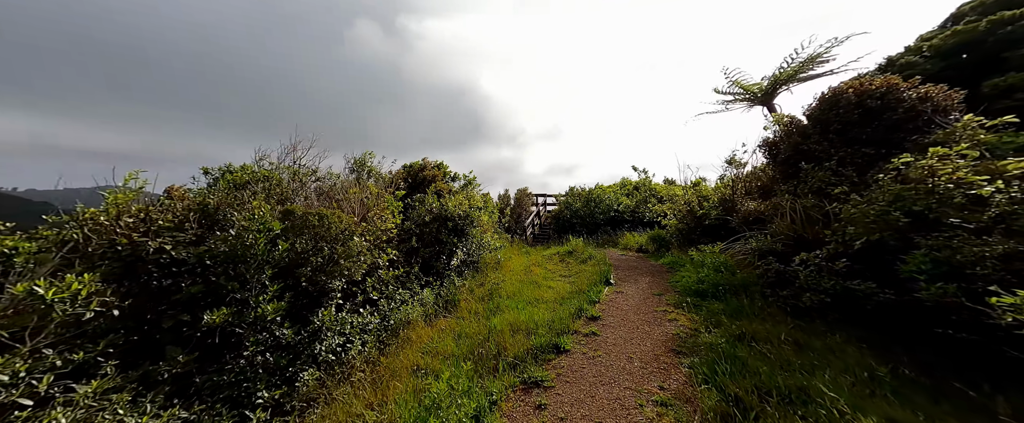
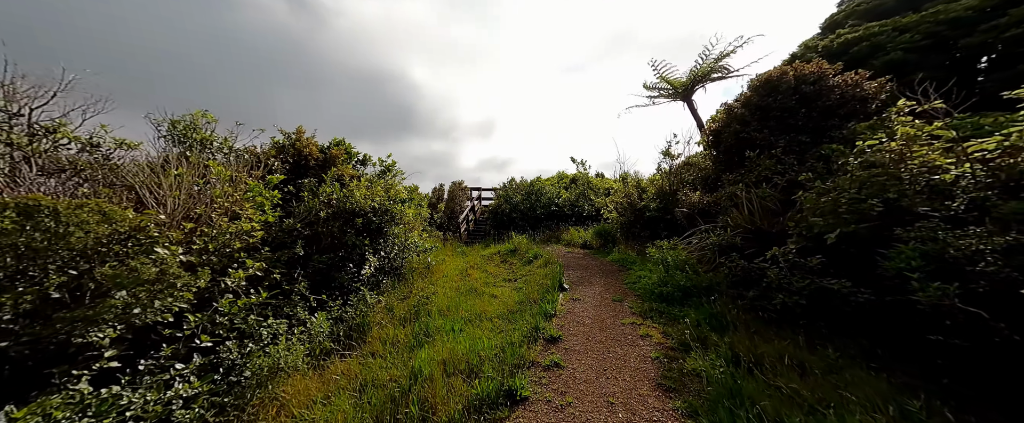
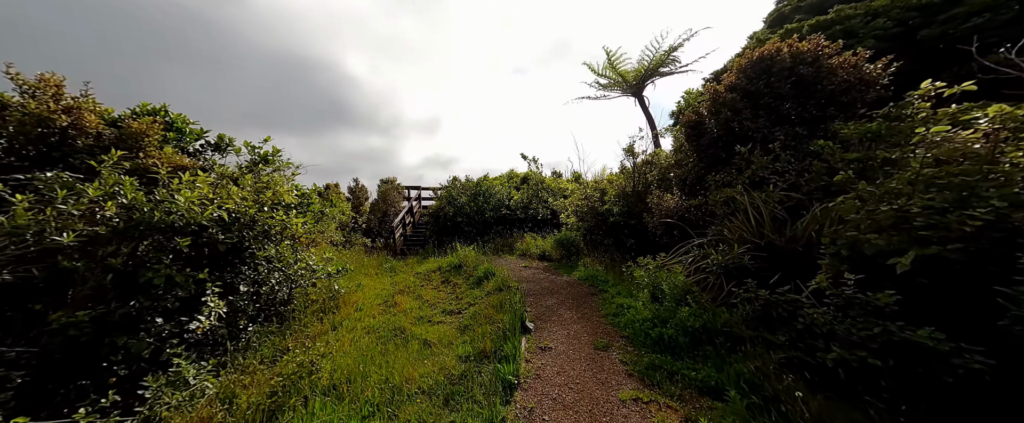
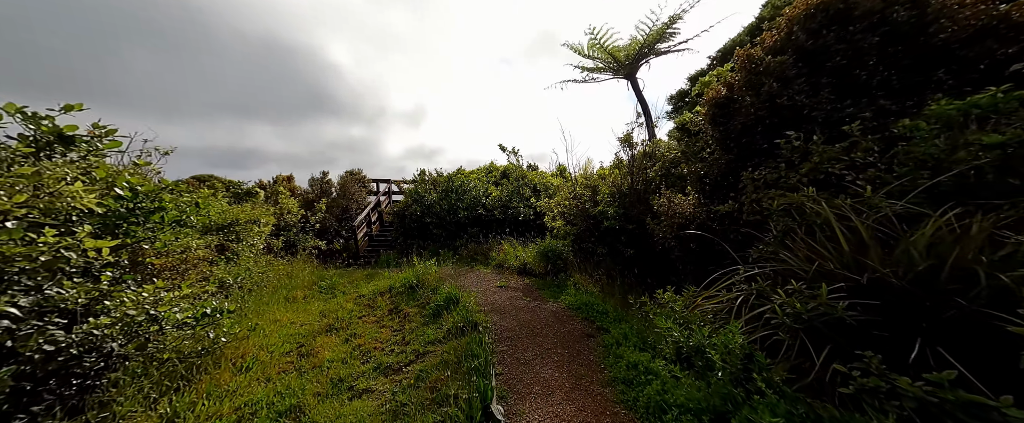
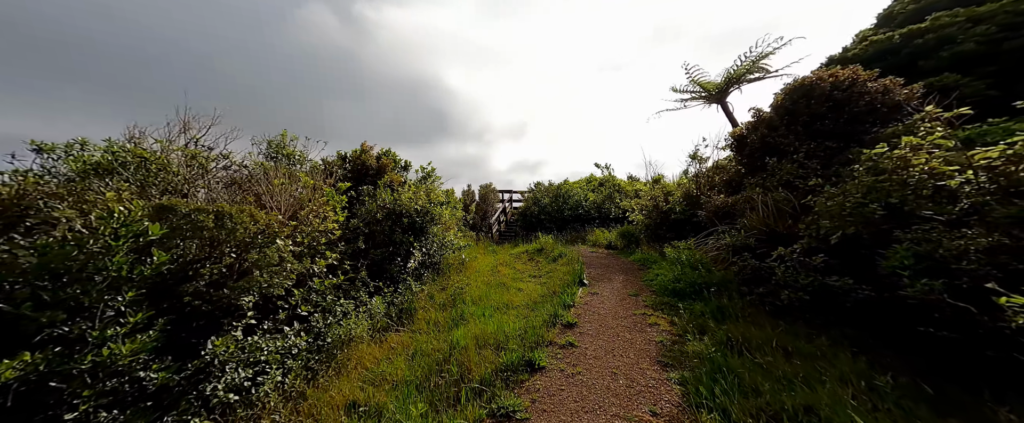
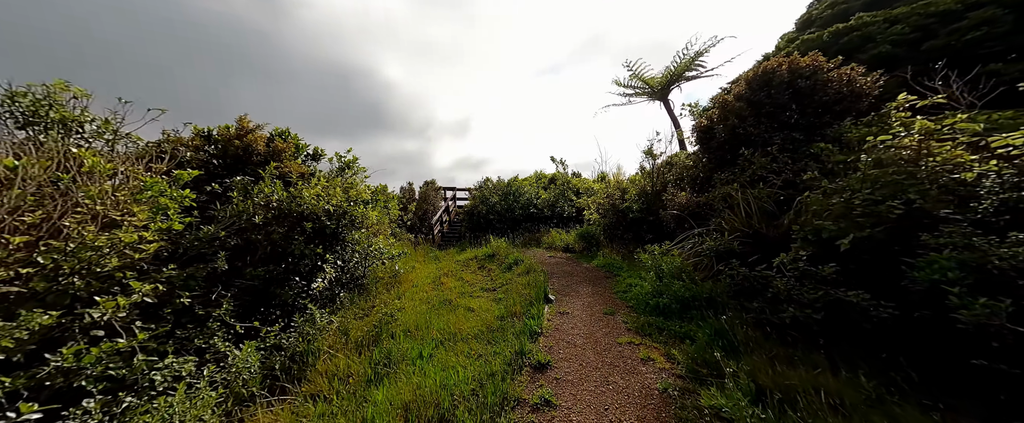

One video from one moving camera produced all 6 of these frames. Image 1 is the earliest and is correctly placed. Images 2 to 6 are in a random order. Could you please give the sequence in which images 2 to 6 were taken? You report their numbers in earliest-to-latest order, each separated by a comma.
5, 2, 6, 3, 4
